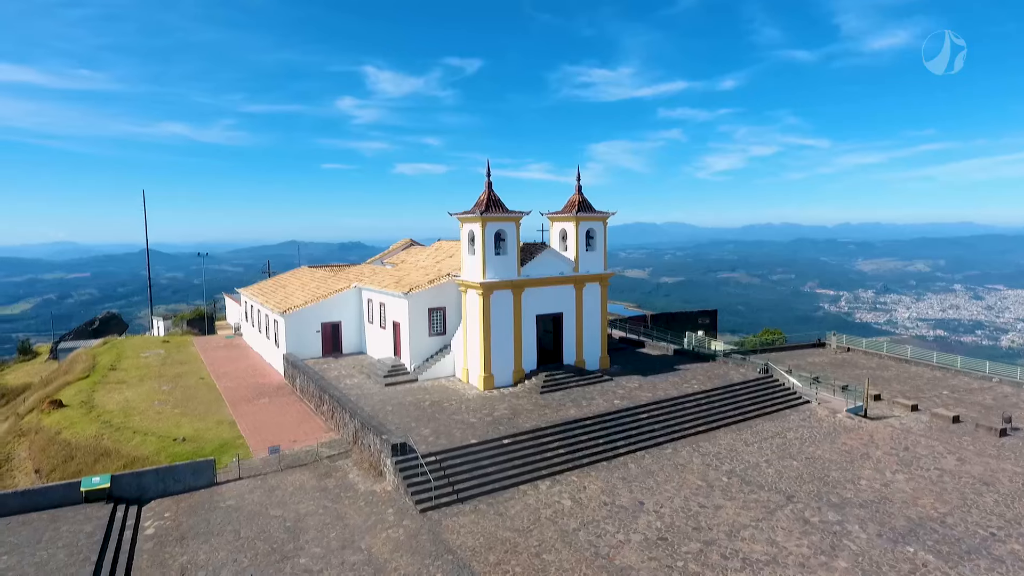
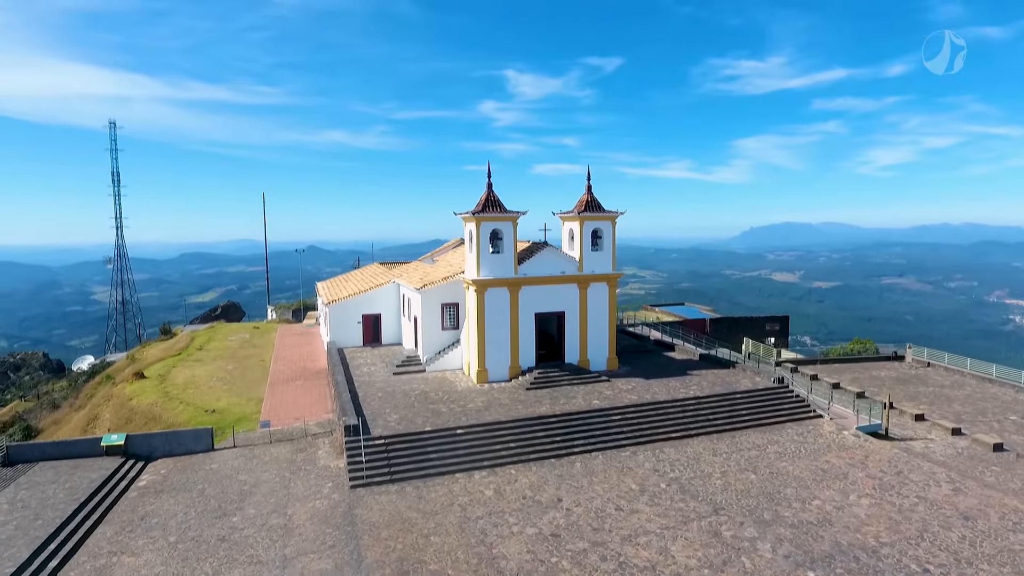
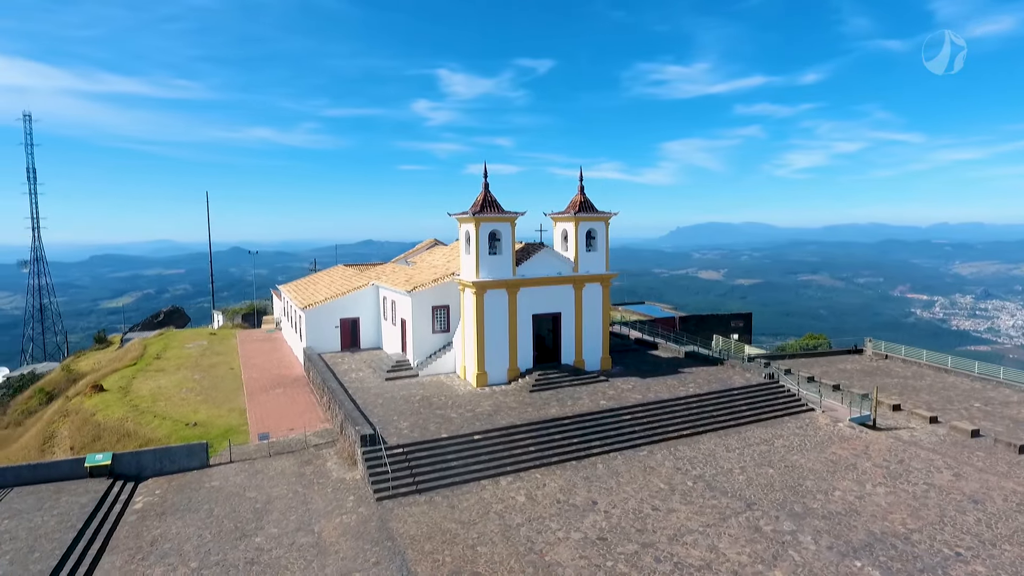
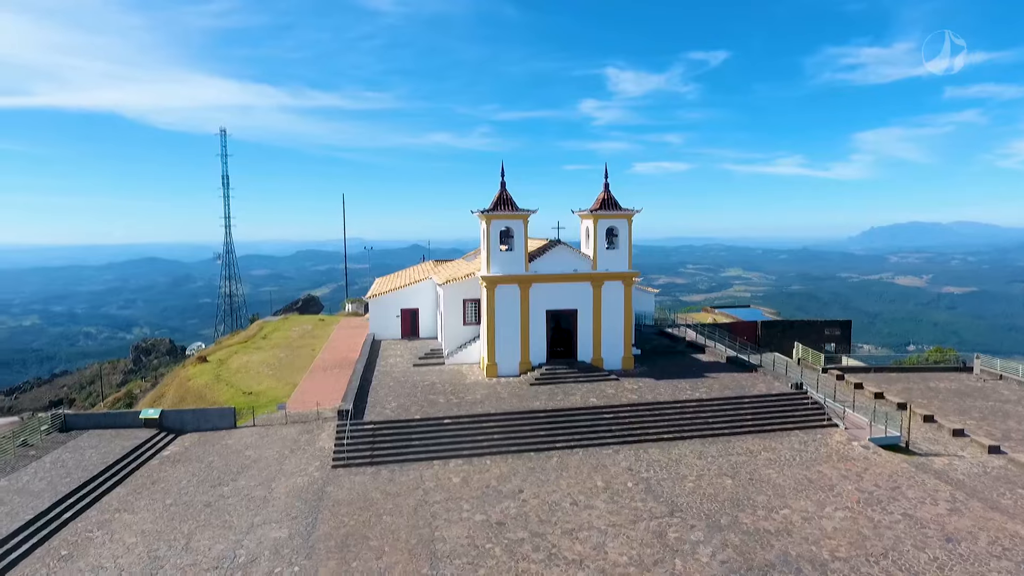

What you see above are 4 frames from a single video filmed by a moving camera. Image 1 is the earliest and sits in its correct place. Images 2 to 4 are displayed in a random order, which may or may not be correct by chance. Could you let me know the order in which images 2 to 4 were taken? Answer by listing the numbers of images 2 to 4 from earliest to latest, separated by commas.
3, 2, 4
